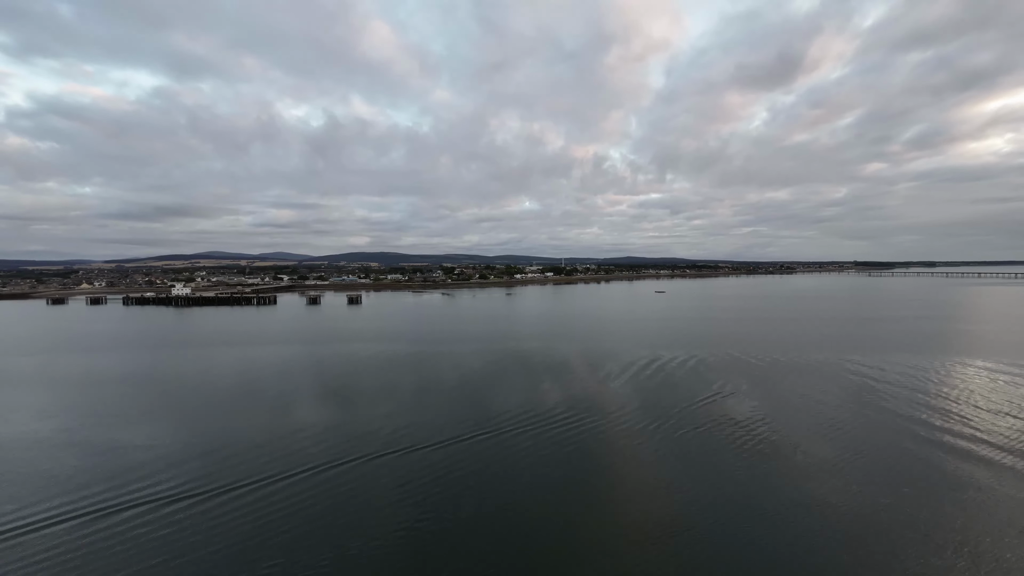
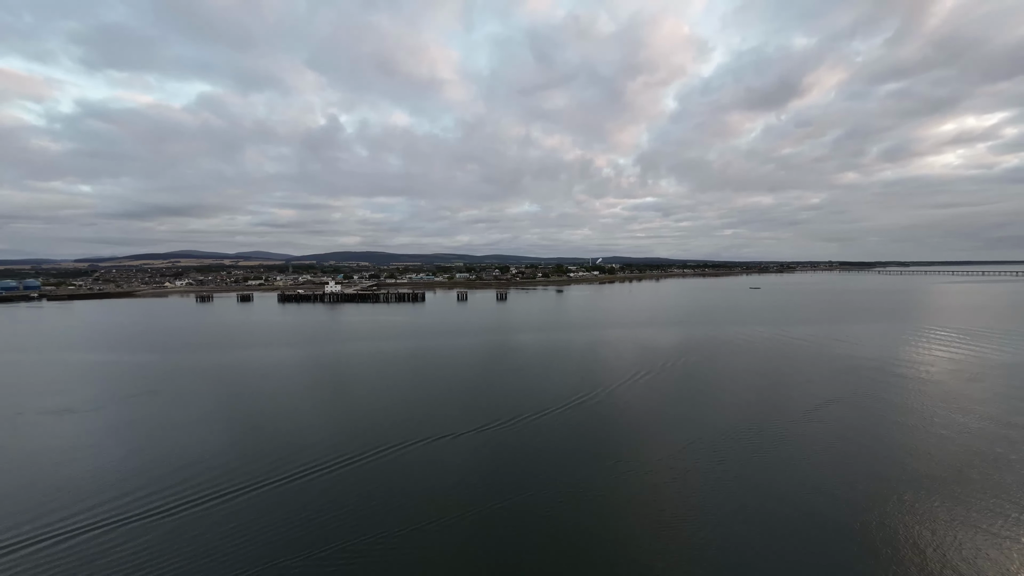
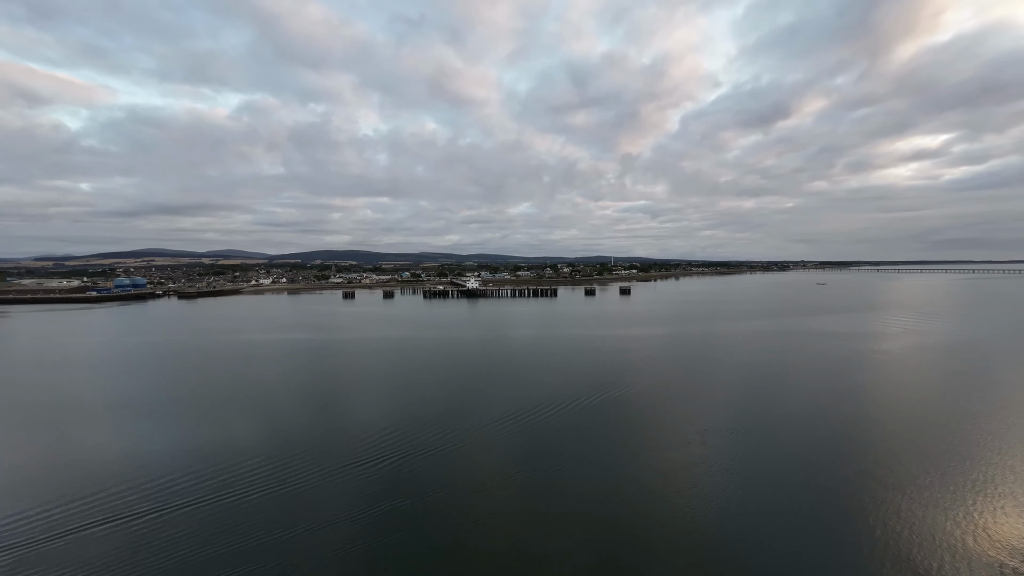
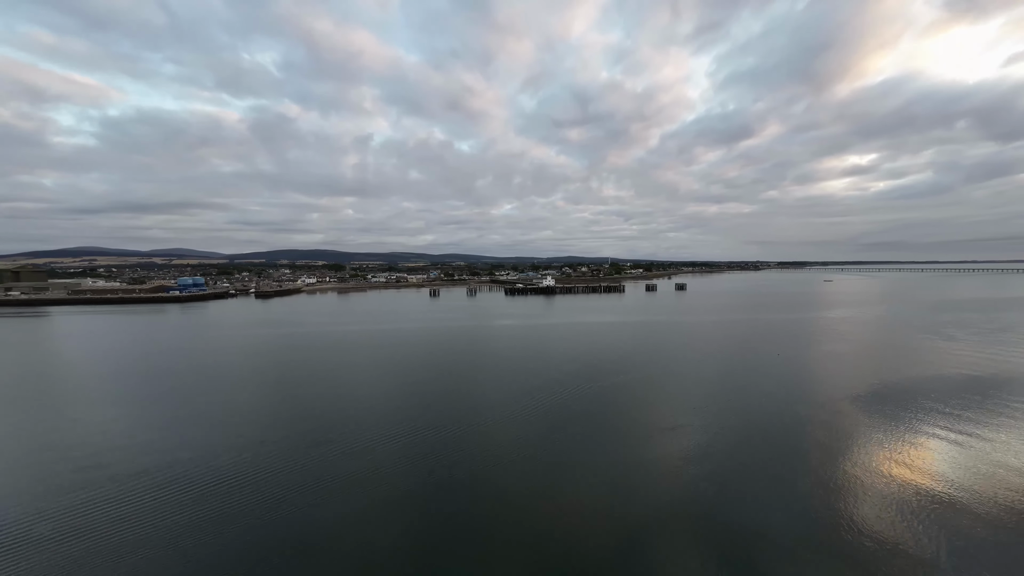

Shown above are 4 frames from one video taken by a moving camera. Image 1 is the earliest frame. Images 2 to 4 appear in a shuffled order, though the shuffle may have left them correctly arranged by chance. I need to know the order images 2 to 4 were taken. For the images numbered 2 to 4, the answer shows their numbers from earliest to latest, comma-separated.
2, 3, 4
